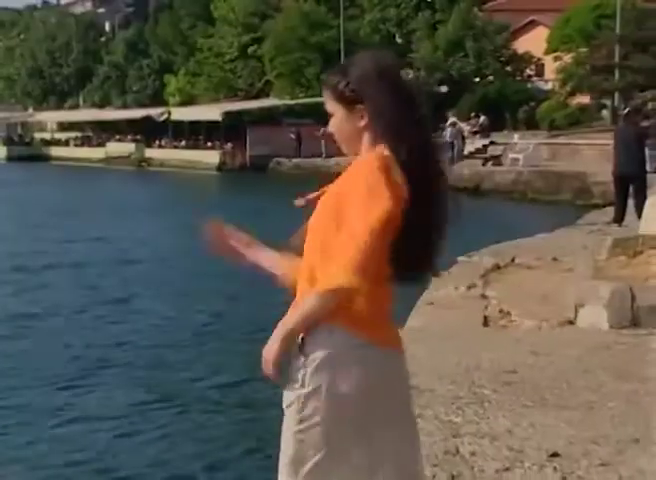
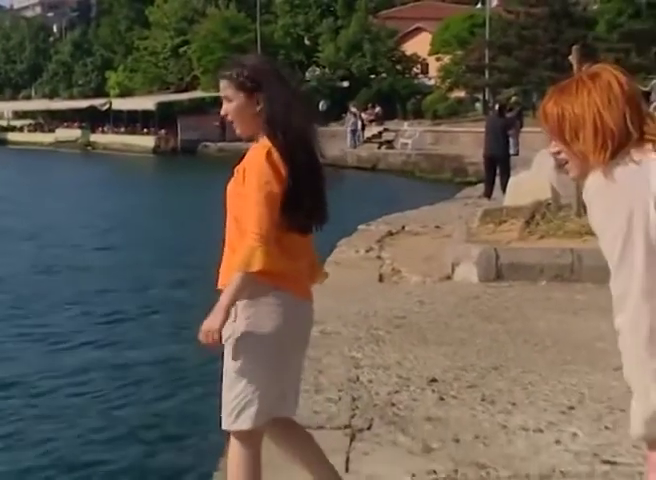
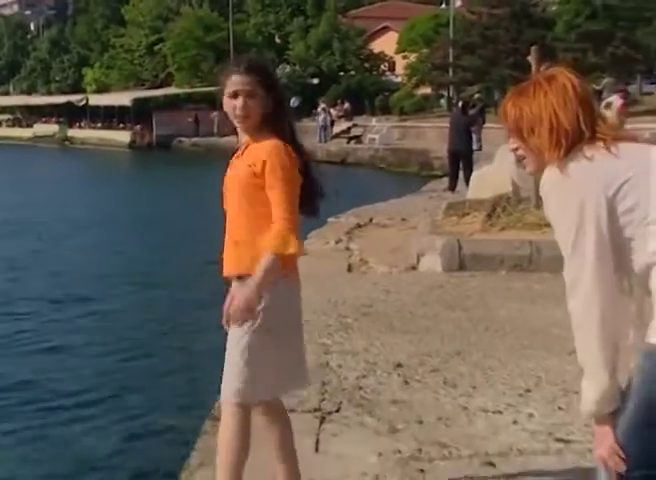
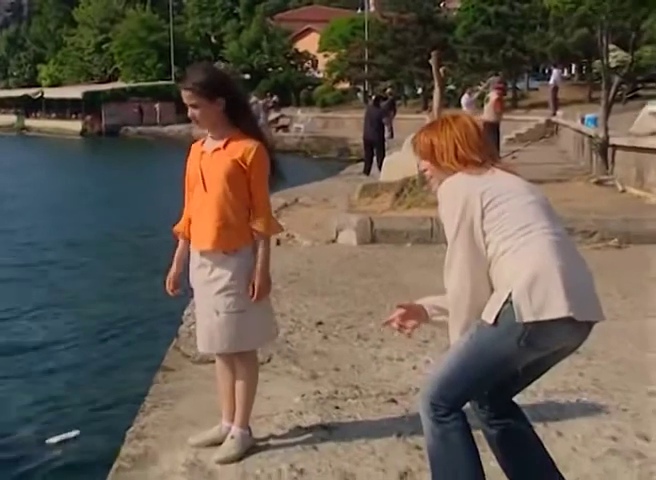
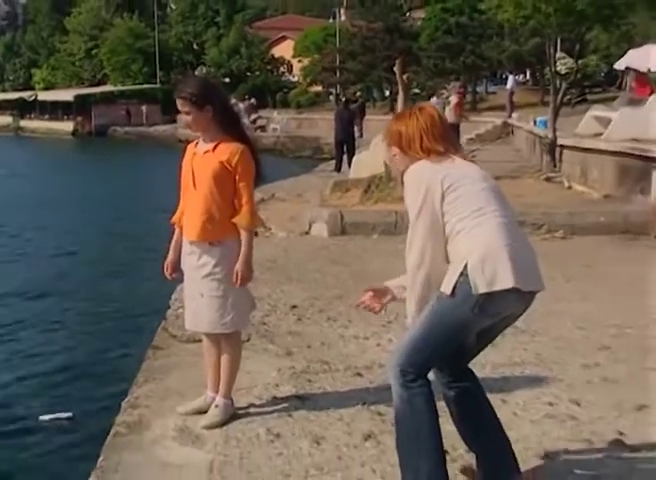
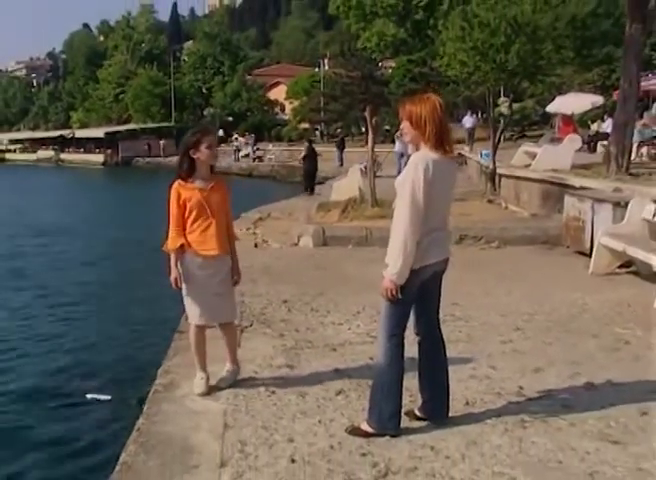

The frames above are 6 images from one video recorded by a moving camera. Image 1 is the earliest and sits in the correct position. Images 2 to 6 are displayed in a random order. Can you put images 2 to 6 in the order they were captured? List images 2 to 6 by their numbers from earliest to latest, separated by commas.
2, 3, 4, 5, 6
